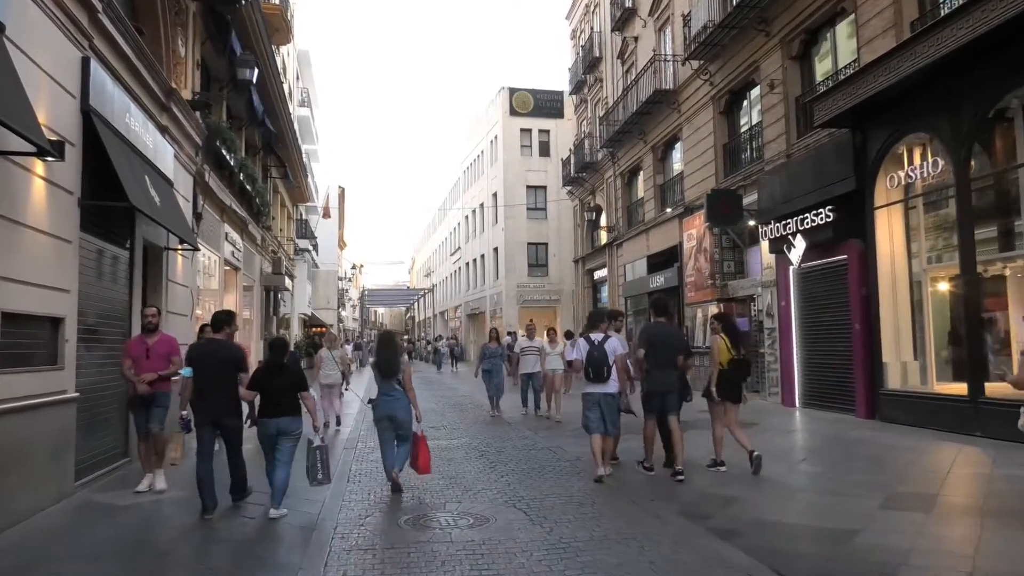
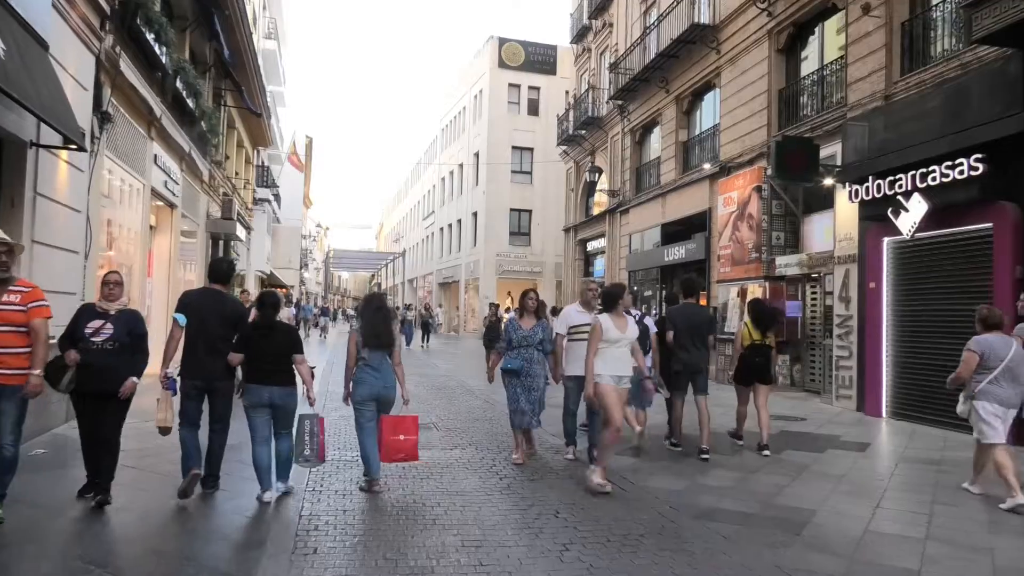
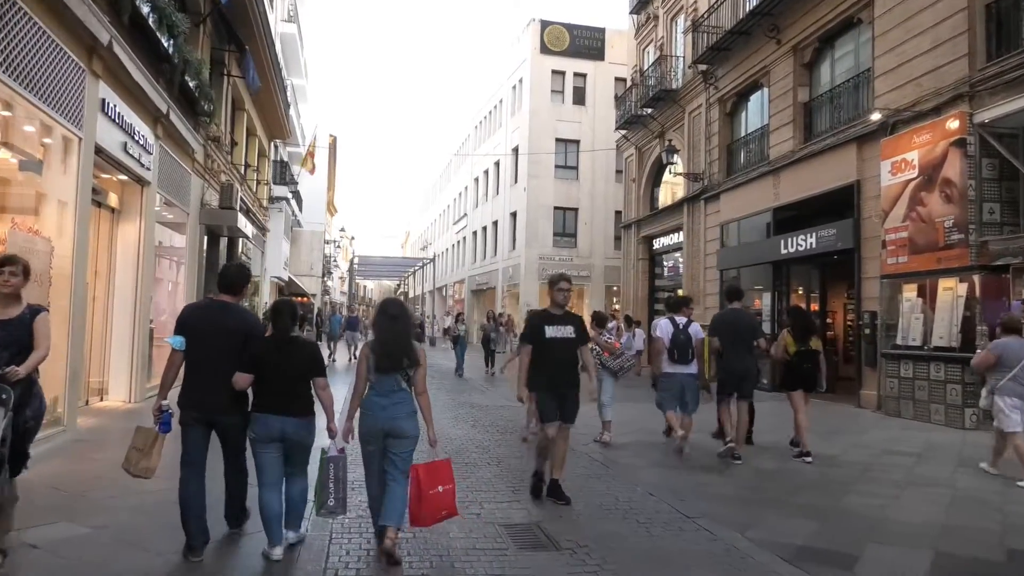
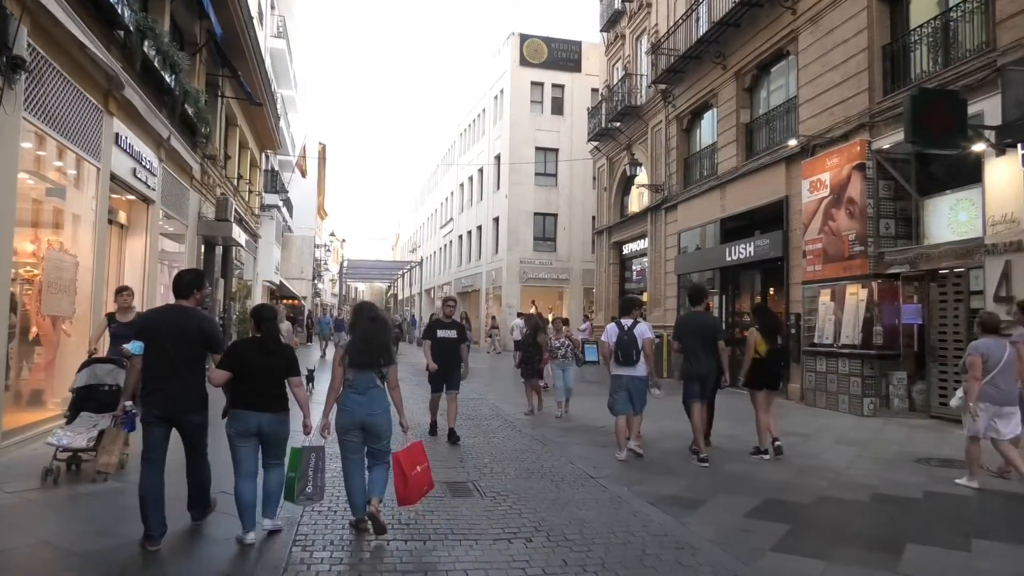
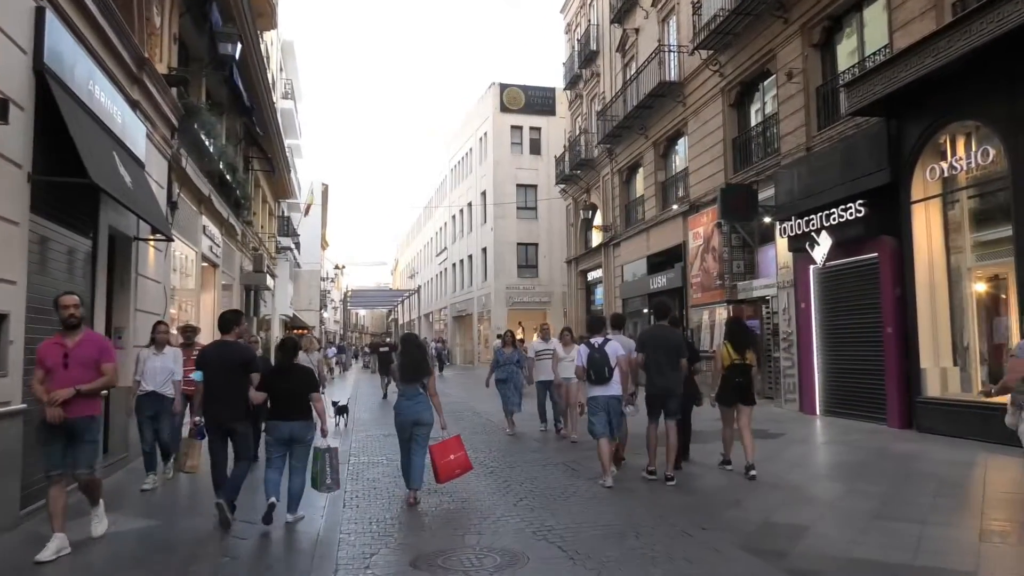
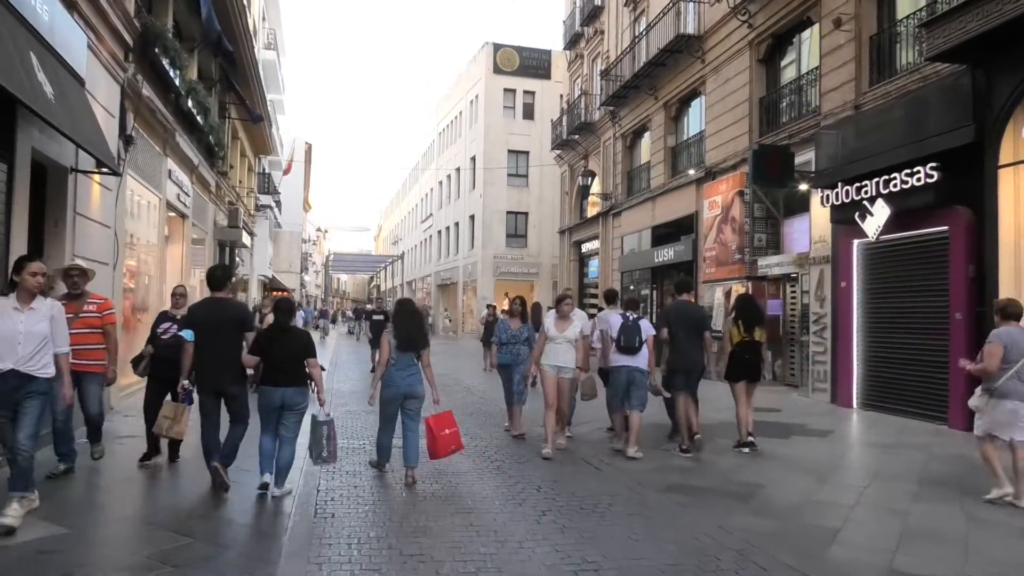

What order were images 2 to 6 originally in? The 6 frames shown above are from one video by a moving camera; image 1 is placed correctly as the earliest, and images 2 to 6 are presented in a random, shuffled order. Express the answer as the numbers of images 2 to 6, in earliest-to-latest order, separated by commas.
5, 6, 2, 4, 3
